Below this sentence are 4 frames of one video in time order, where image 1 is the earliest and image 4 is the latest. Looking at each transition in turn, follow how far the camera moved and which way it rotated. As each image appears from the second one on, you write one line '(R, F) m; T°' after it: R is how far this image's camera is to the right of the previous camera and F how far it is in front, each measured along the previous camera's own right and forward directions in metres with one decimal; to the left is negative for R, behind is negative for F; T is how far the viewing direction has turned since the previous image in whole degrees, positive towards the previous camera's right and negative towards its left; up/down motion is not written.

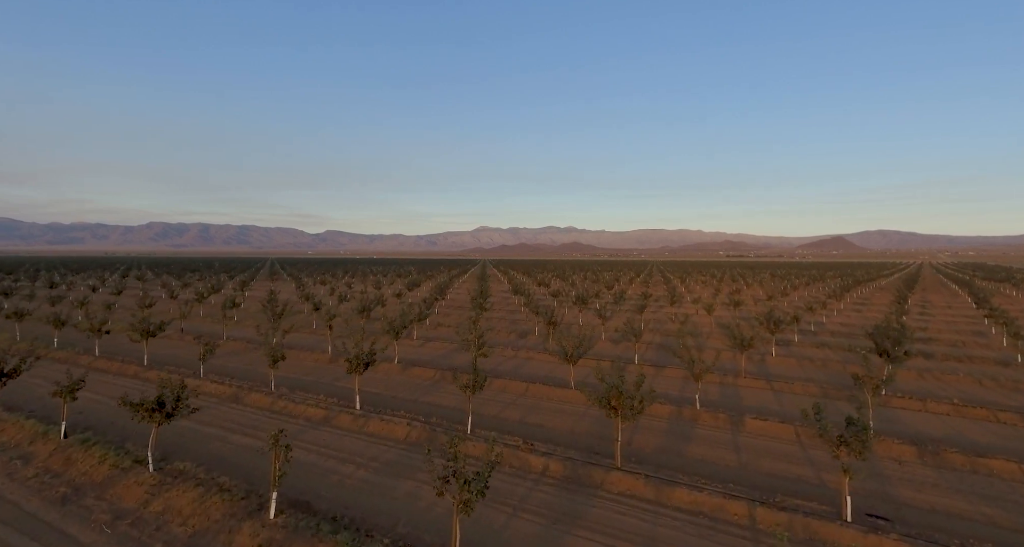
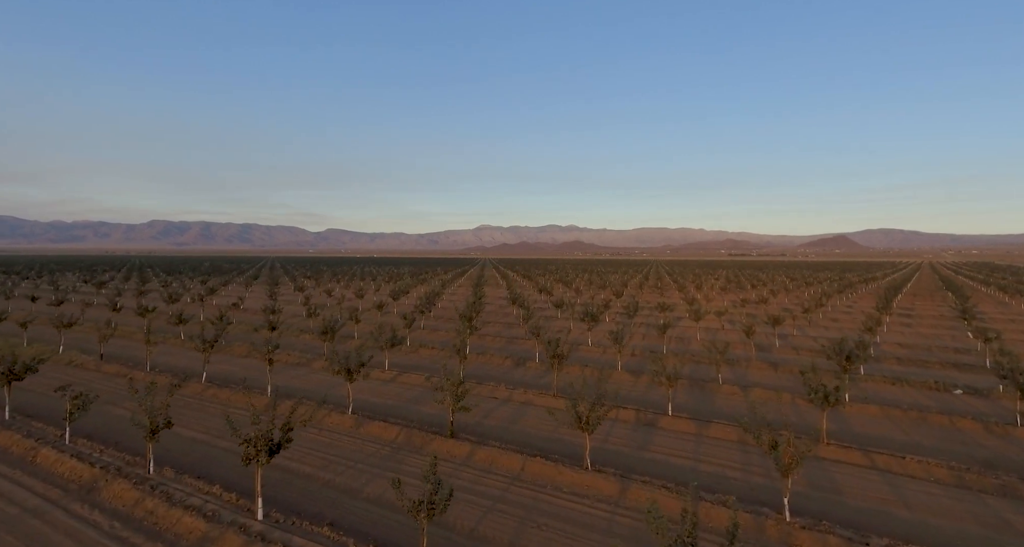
(+0.2, +4.7) m; 0°
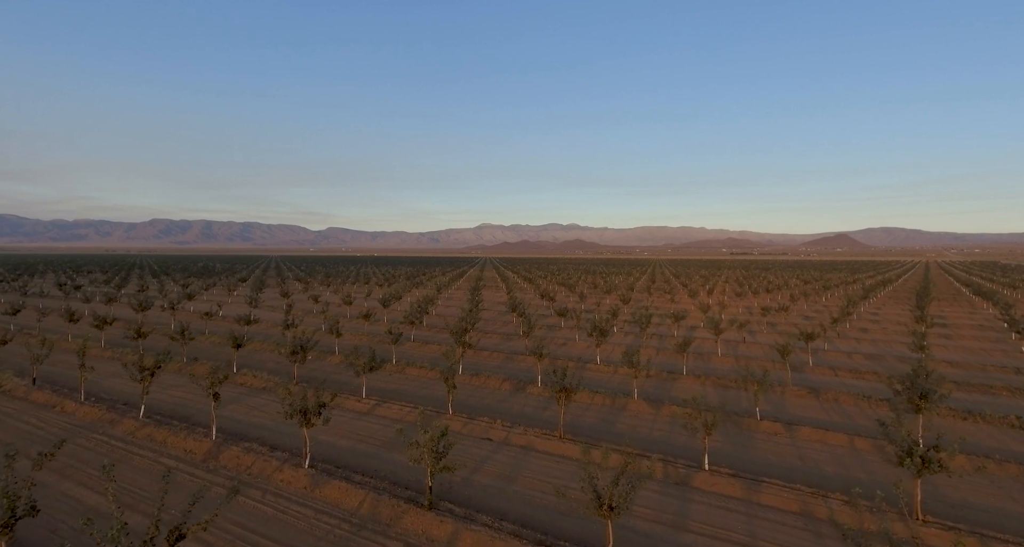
(+0.1, +2.9) m; 0°
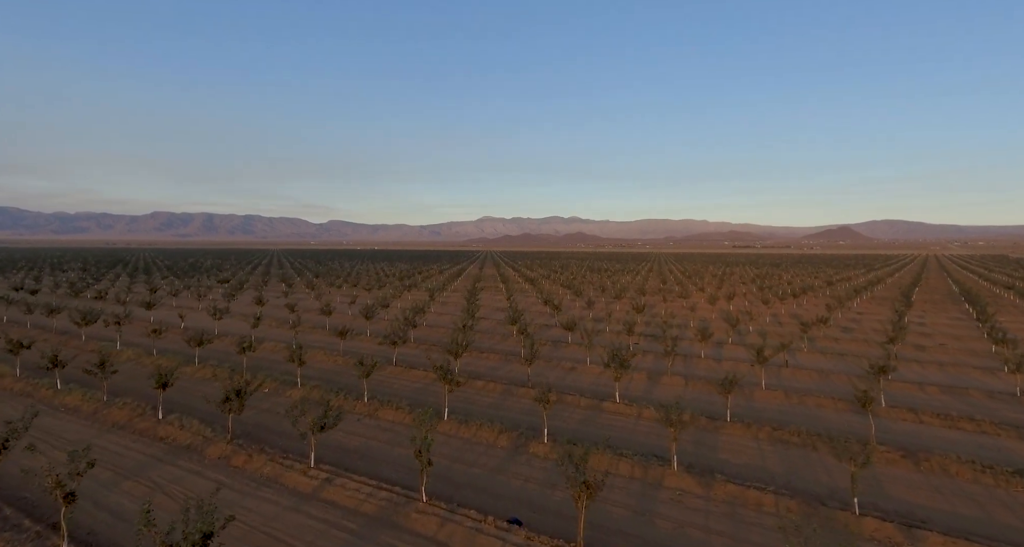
(+0.1, +4.4) m; 0°
